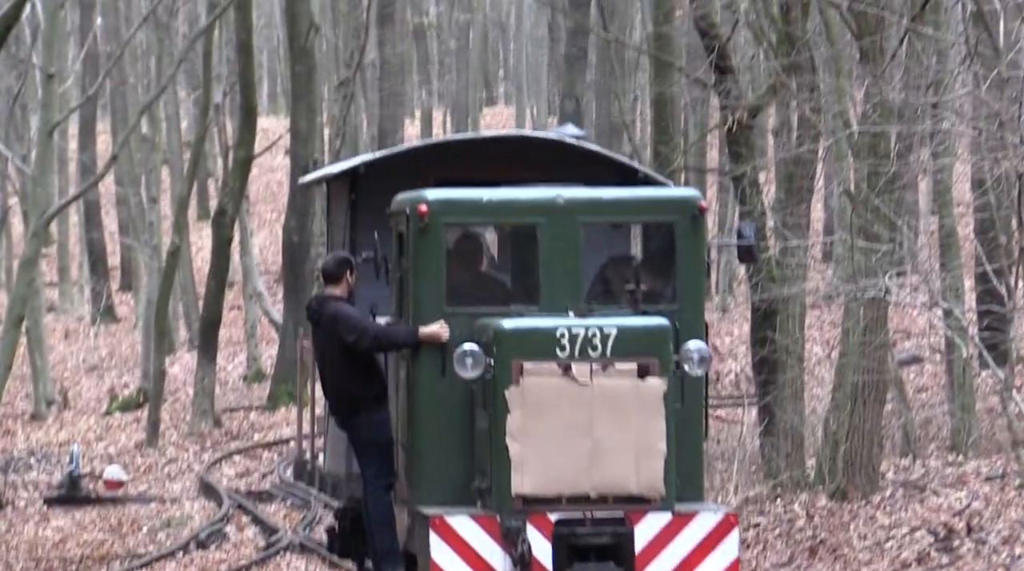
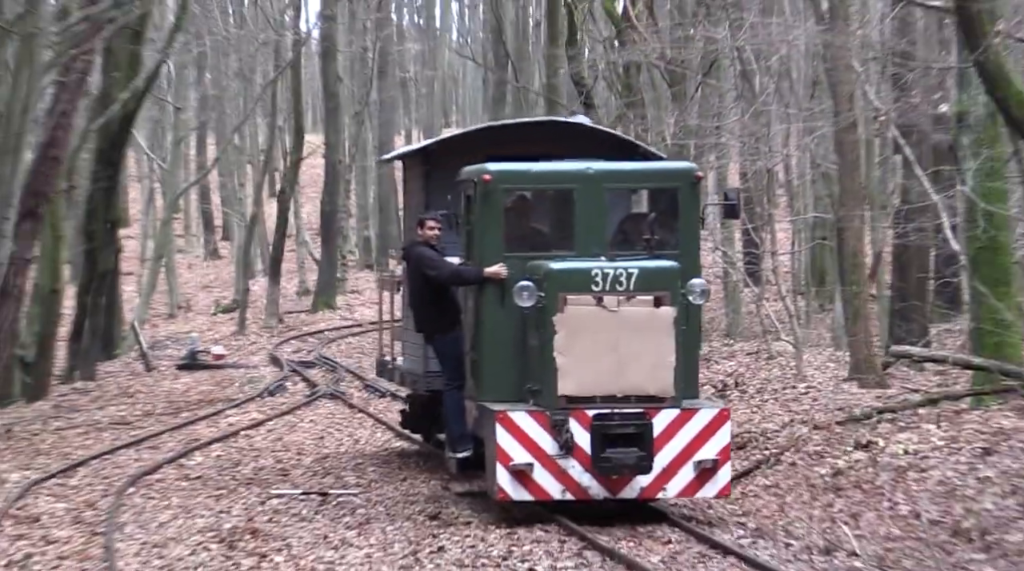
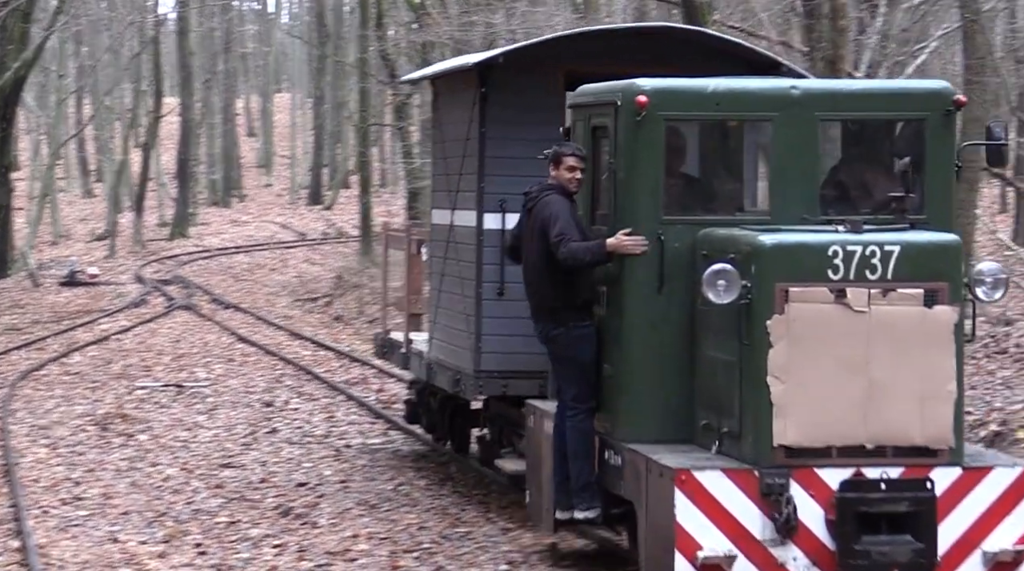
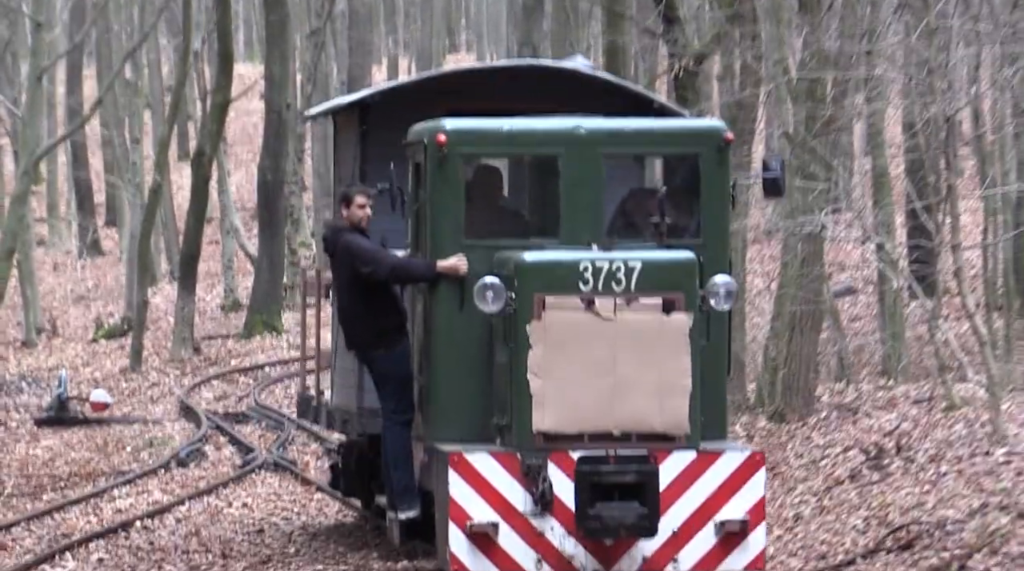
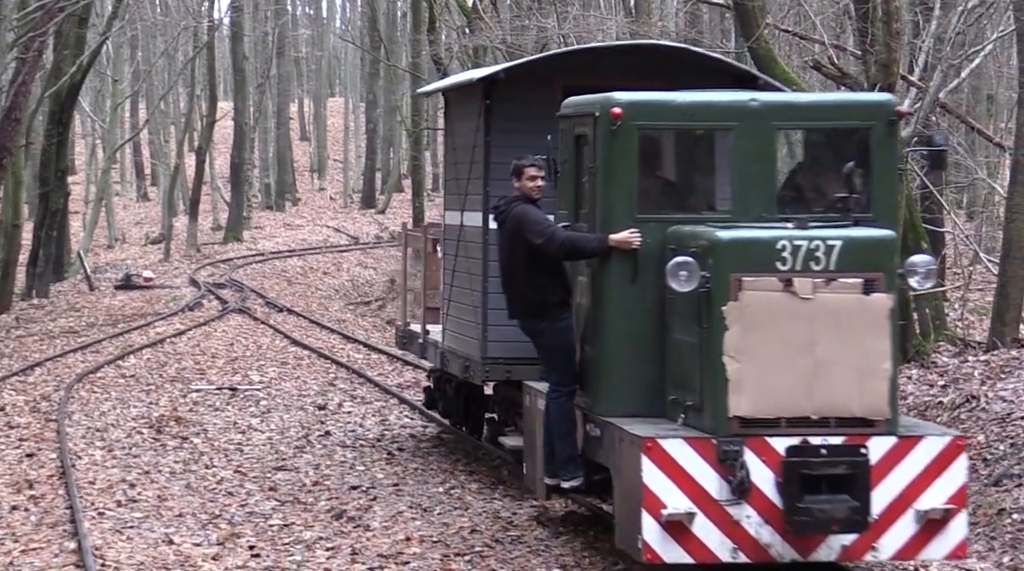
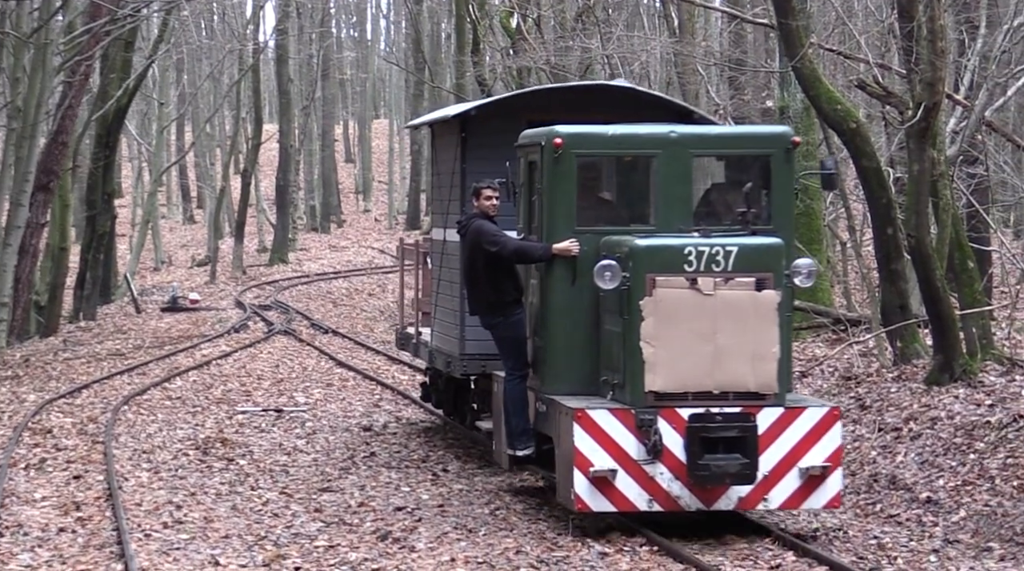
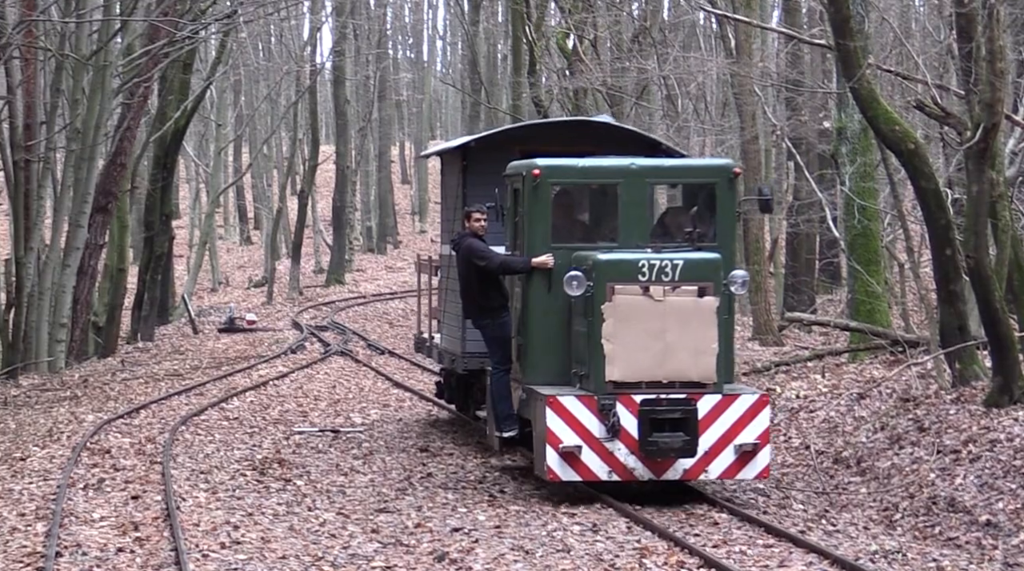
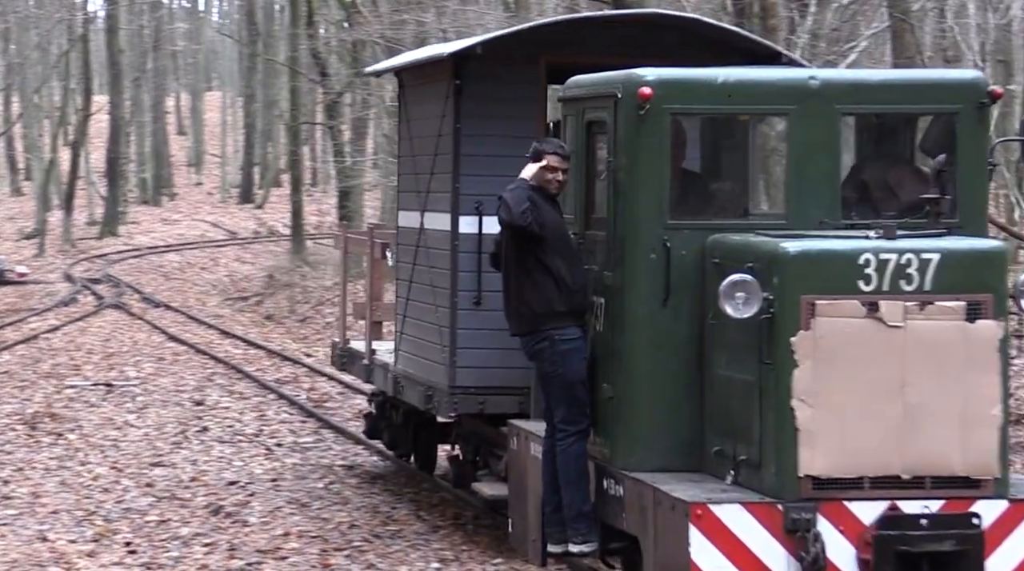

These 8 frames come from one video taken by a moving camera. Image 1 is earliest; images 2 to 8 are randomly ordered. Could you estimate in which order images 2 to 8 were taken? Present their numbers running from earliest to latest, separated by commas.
4, 2, 7, 6, 5, 3, 8
